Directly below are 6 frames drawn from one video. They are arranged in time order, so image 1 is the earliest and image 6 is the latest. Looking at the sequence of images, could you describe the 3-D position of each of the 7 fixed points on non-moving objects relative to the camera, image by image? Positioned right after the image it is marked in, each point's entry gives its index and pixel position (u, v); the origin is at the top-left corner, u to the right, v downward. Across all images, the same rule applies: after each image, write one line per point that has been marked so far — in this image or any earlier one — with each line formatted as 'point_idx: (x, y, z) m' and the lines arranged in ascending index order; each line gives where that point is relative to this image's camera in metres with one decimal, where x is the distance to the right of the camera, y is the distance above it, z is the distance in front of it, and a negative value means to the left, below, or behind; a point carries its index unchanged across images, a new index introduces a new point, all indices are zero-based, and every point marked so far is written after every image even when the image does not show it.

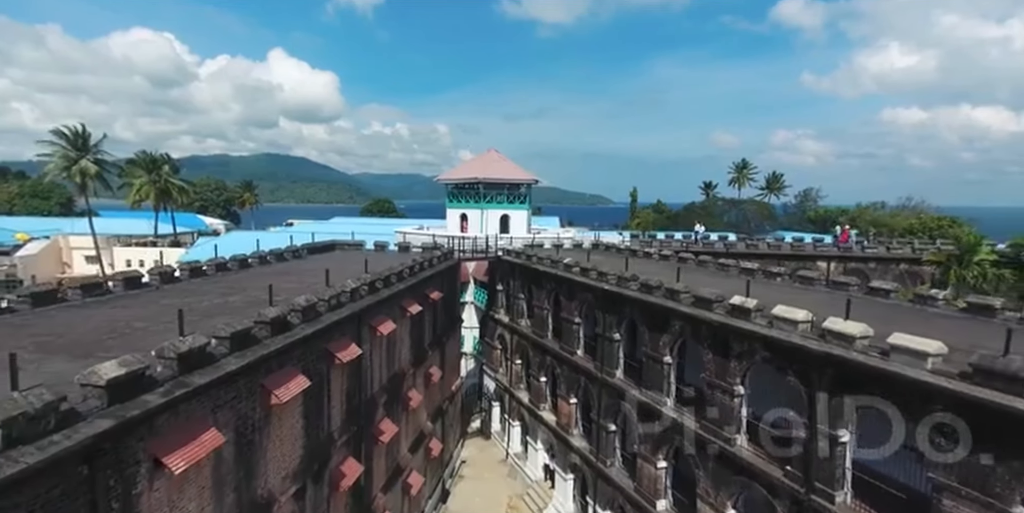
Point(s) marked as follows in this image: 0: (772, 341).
0: (+7.8, -2.5, +13.8) m
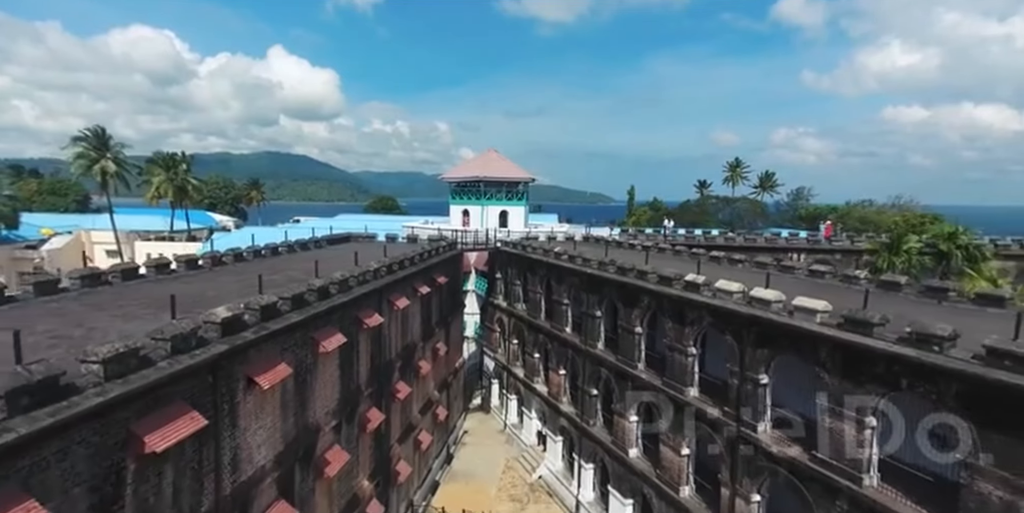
0: (+7.6, -1.9, +17.2) m
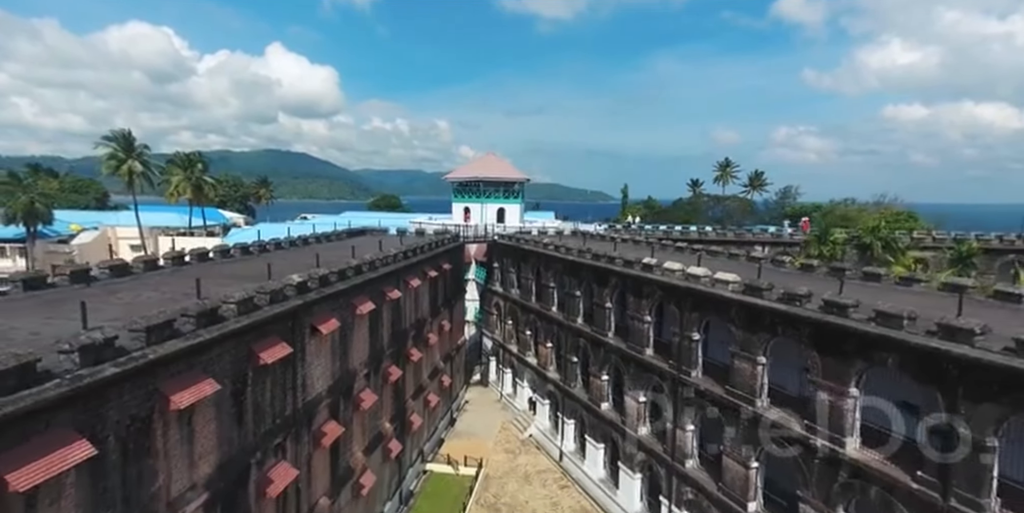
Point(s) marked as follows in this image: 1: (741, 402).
0: (+7.2, -1.3, +22.0) m
1: (+9.1, -5.8, +18.4) m
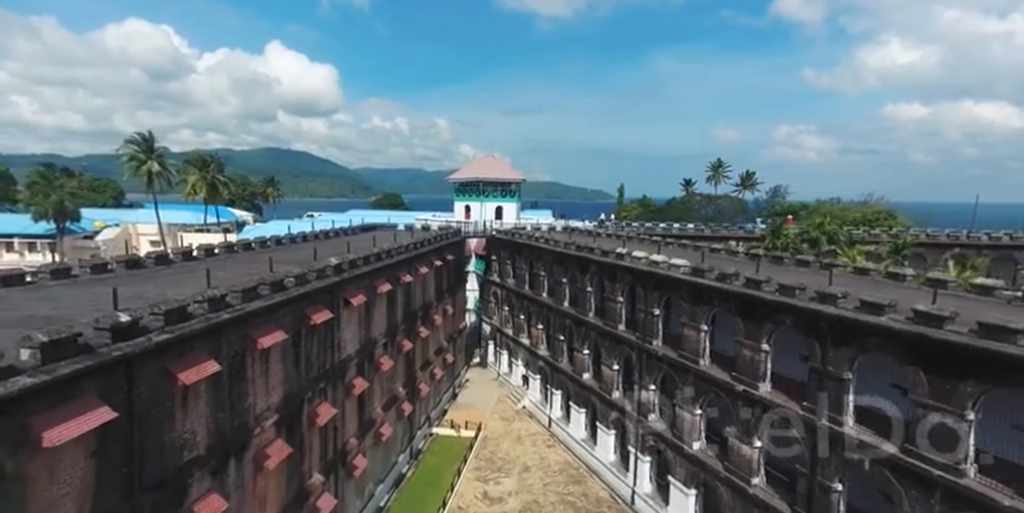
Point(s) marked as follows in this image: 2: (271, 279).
0: (+6.8, -0.7, +26.4) m
1: (+8.8, -5.2, +22.8) m
2: (-8.8, -0.8, +16.7) m
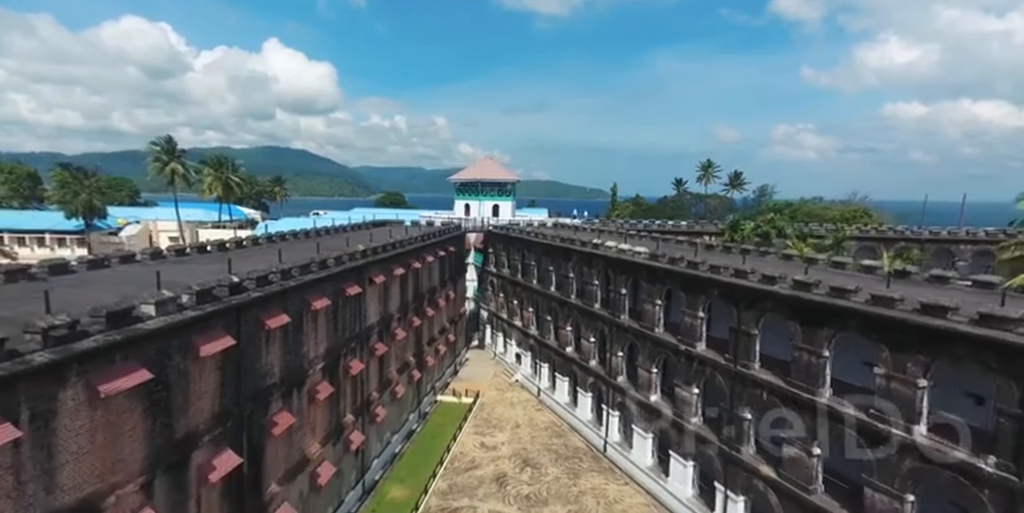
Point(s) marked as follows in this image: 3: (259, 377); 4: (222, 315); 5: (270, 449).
0: (+6.3, 0.0, +31.7) m
1: (+8.3, -4.5, +28.1) m
2: (-9.2, -0.1, +21.9) m
3: (-9.7, -4.6, +17.6) m
4: (-9.8, -2.0, +15.5) m
5: (-9.6, -7.6, +18.2) m
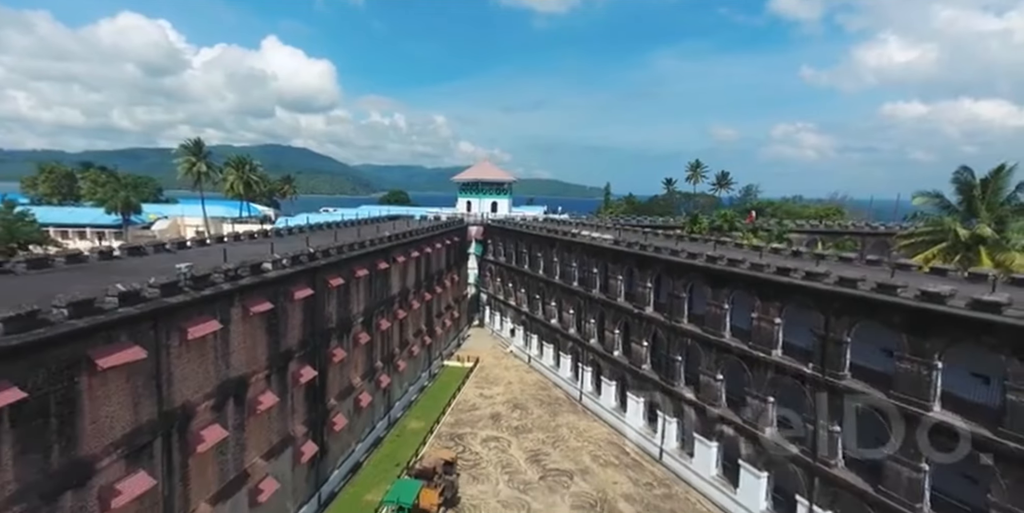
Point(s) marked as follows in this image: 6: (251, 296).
0: (+5.8, +1.1, +39.1) m
1: (+7.7, -3.4, +35.5) m
2: (-9.8, +1.0, +29.3) m
3: (-10.2, -3.5, +25.0) m
4: (-10.3, -0.9, +22.9) m
5: (-10.1, -6.5, +25.7) m
6: (-10.9, -1.7, +19.1) m
